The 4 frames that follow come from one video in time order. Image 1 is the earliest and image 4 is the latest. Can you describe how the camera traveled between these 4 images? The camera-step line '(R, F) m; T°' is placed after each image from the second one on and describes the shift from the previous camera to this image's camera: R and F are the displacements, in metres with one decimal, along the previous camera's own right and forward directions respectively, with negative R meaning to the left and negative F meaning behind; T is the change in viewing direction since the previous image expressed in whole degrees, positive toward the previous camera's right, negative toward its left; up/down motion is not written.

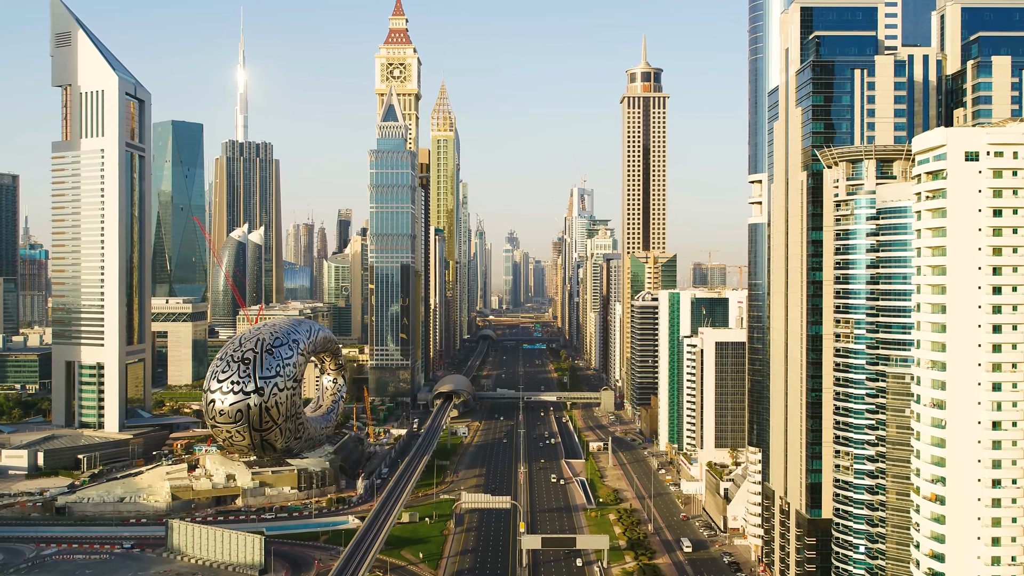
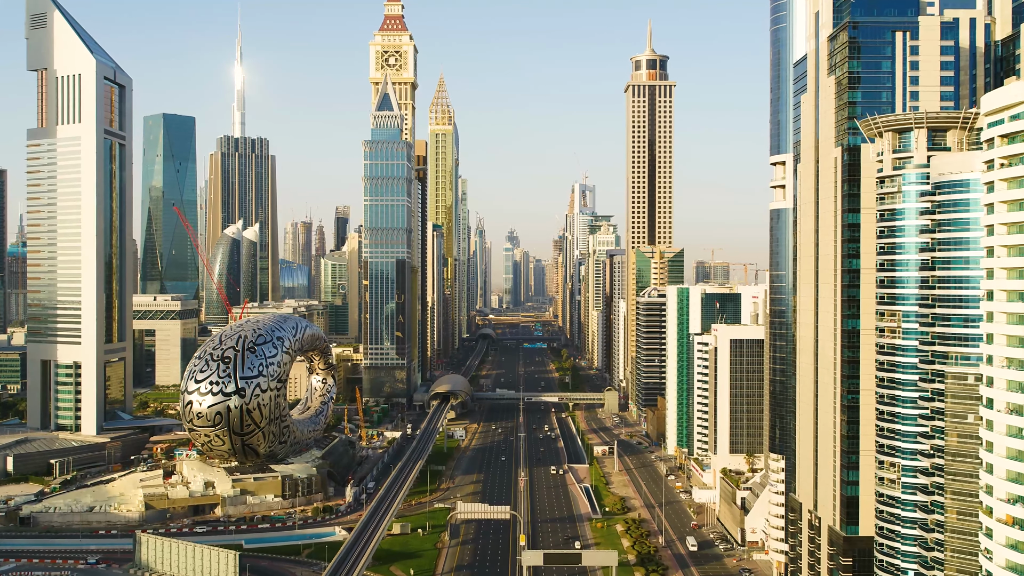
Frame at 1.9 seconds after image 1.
(+0.1, +5.1) m; 0°
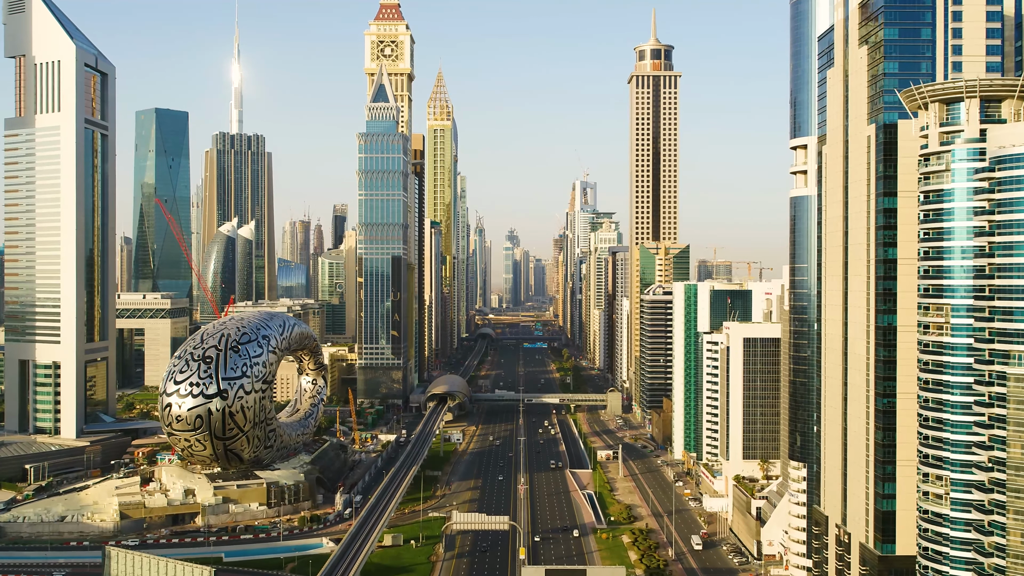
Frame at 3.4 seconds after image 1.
(+0.1, +4.1) m; 0°
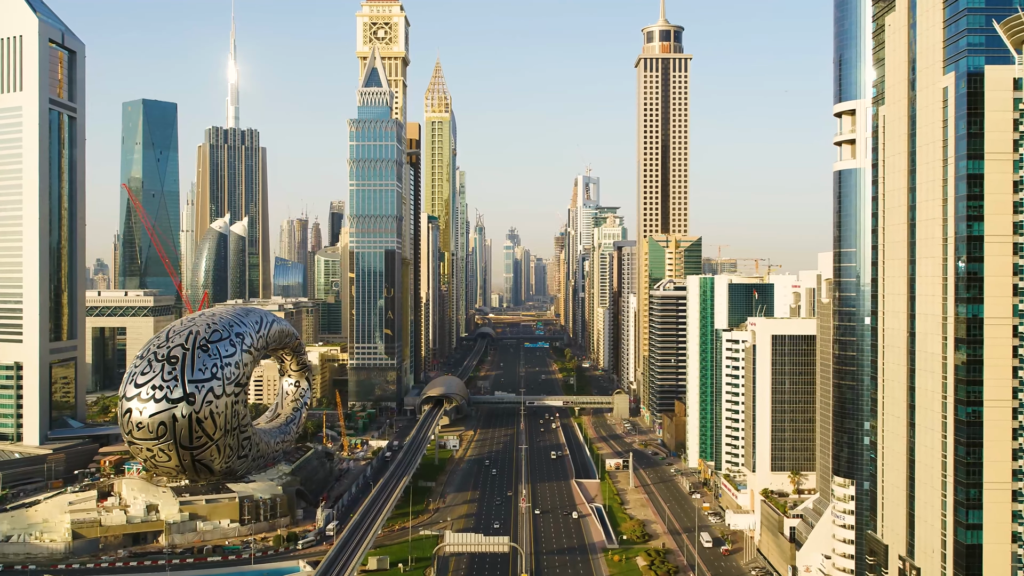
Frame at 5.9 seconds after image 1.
(0.0, +6.8) m; 0°
